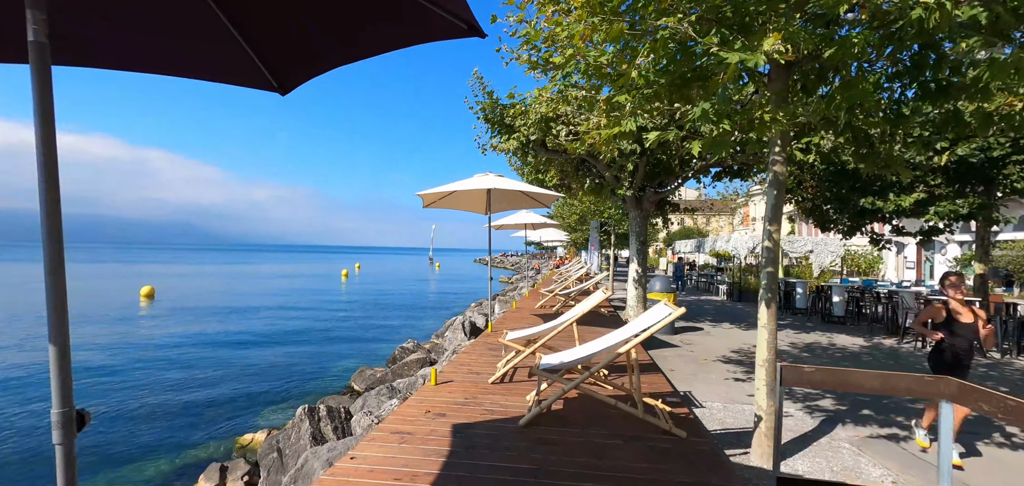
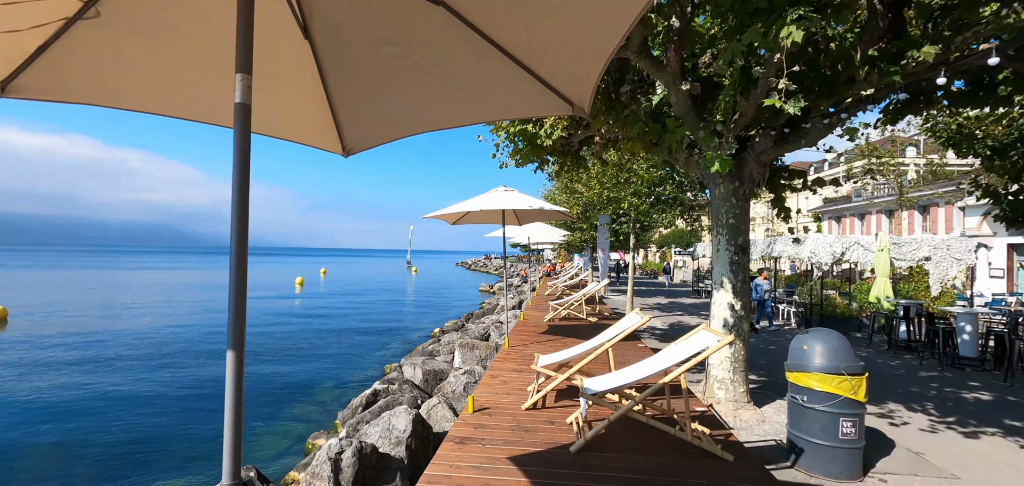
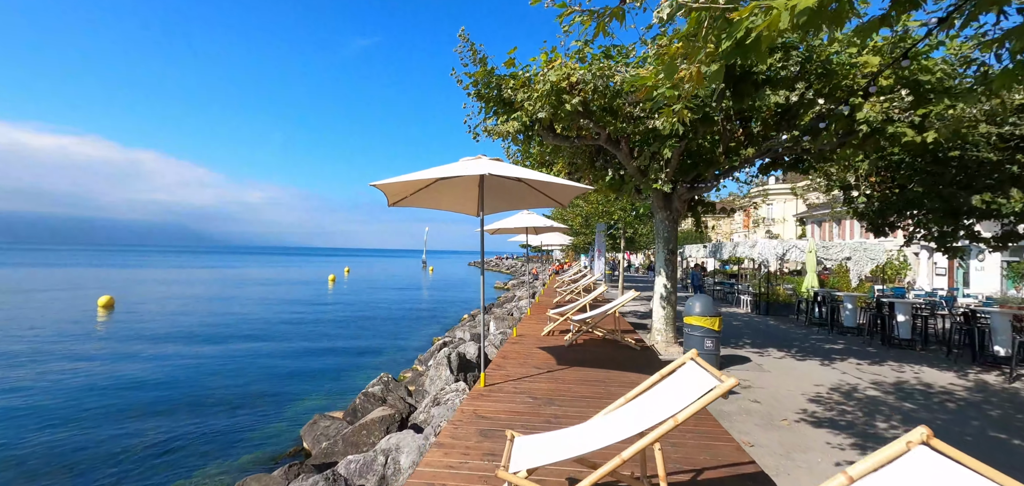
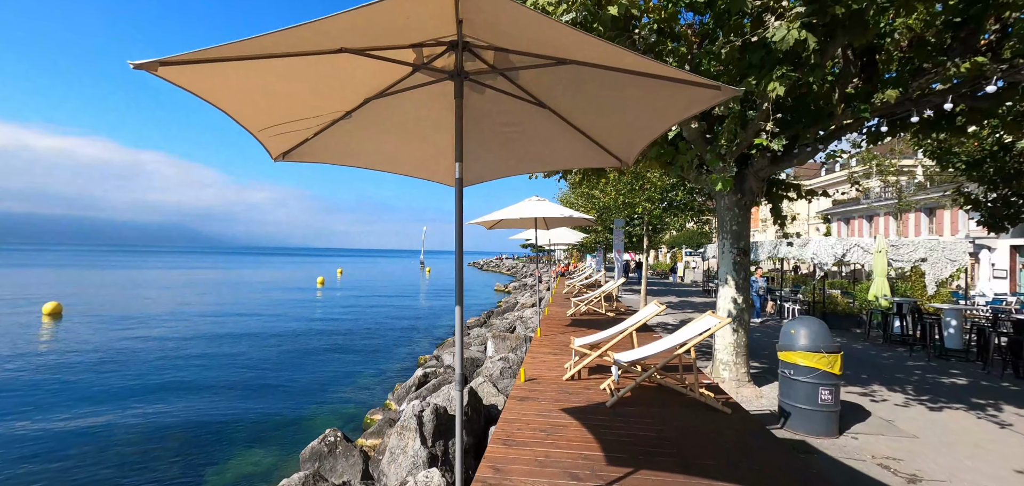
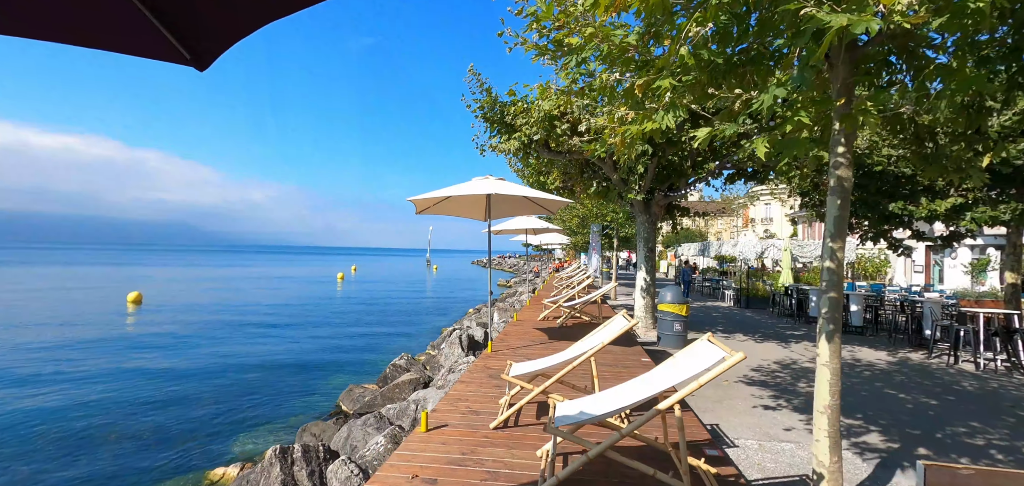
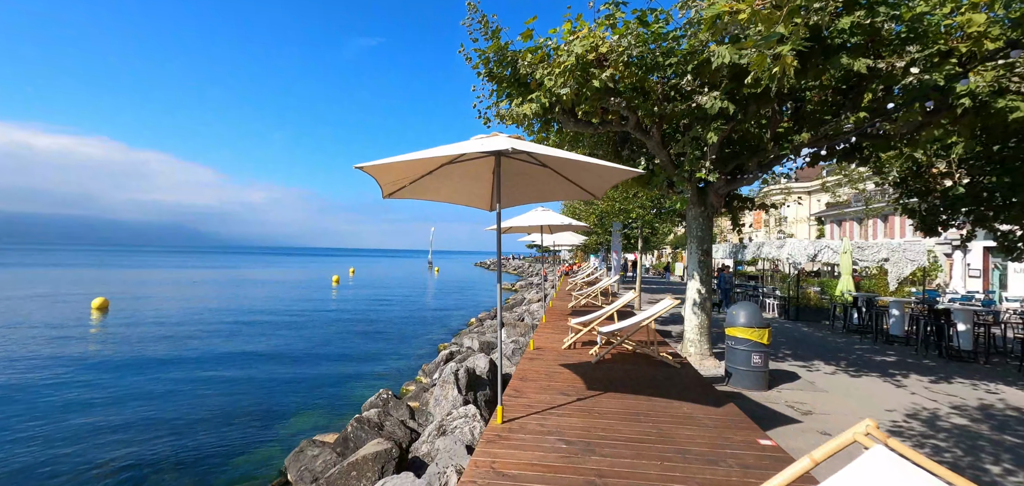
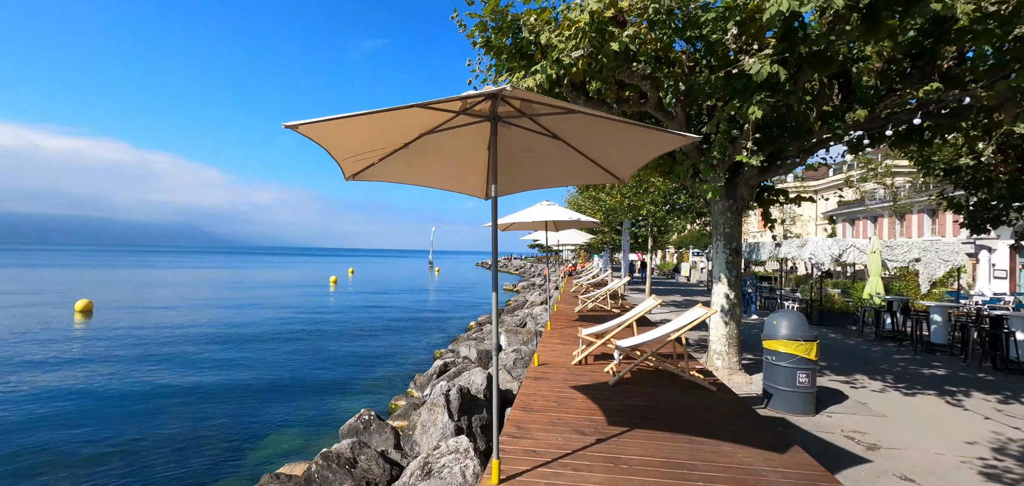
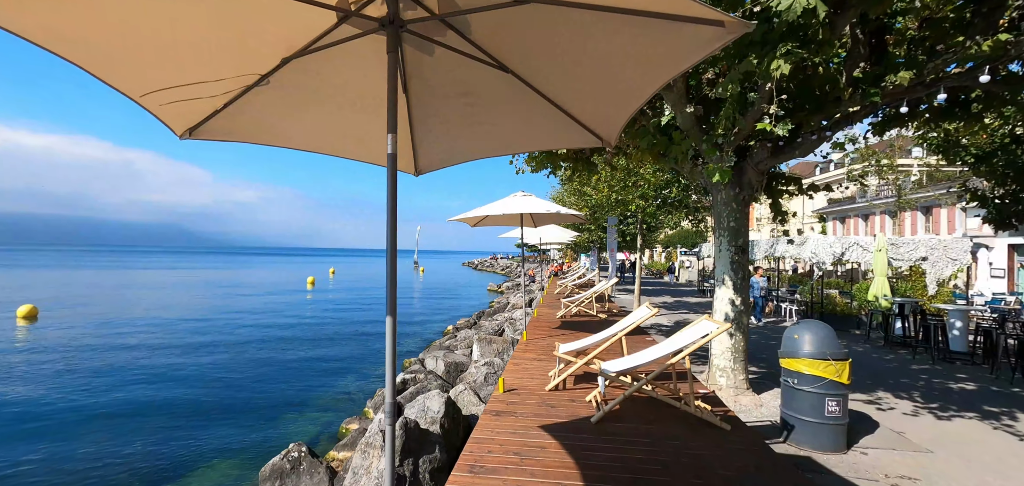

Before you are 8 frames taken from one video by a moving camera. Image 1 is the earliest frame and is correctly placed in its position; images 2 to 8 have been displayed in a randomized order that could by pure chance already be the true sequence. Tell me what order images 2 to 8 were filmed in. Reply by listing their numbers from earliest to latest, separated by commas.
5, 3, 6, 7, 4, 8, 2
